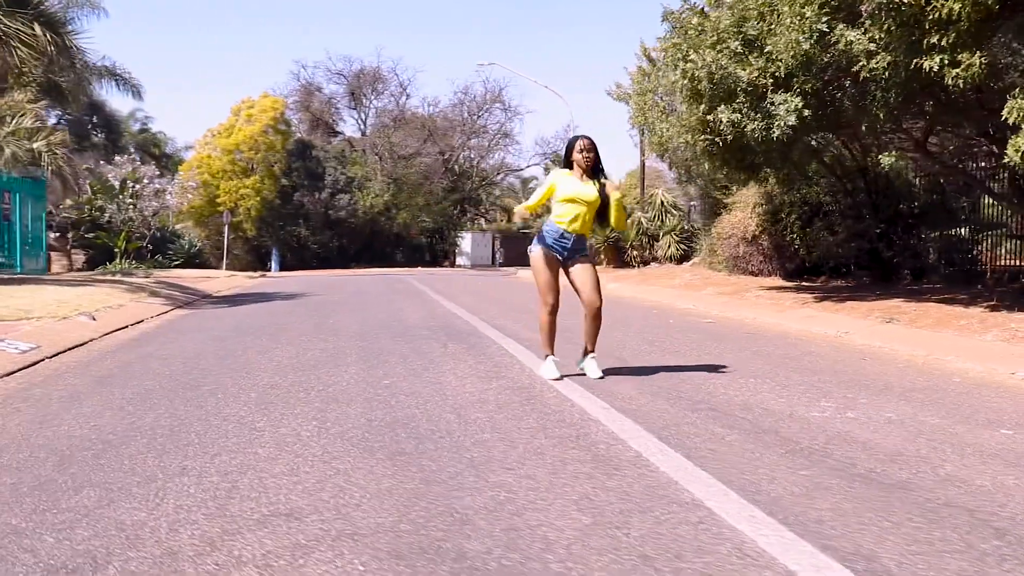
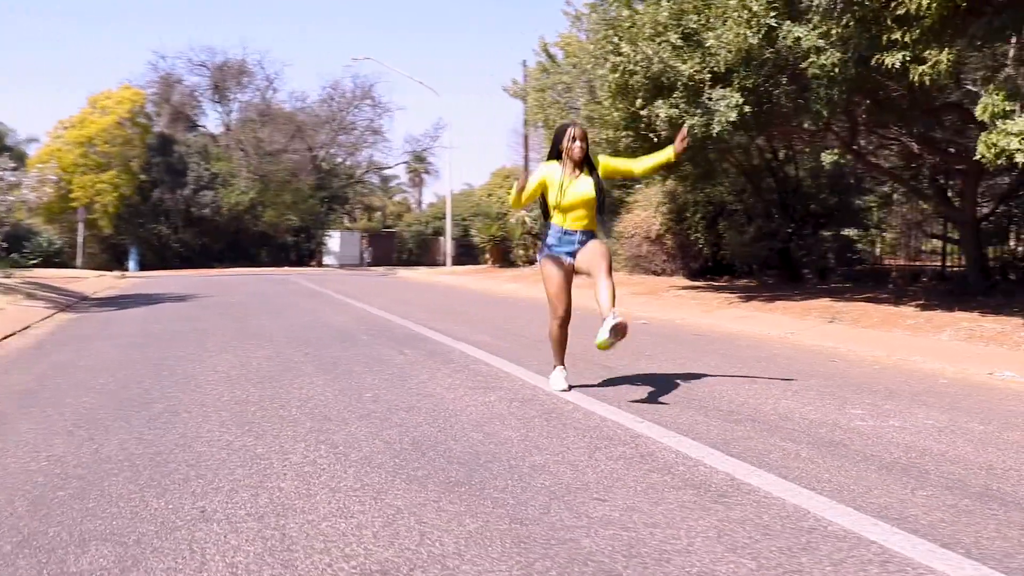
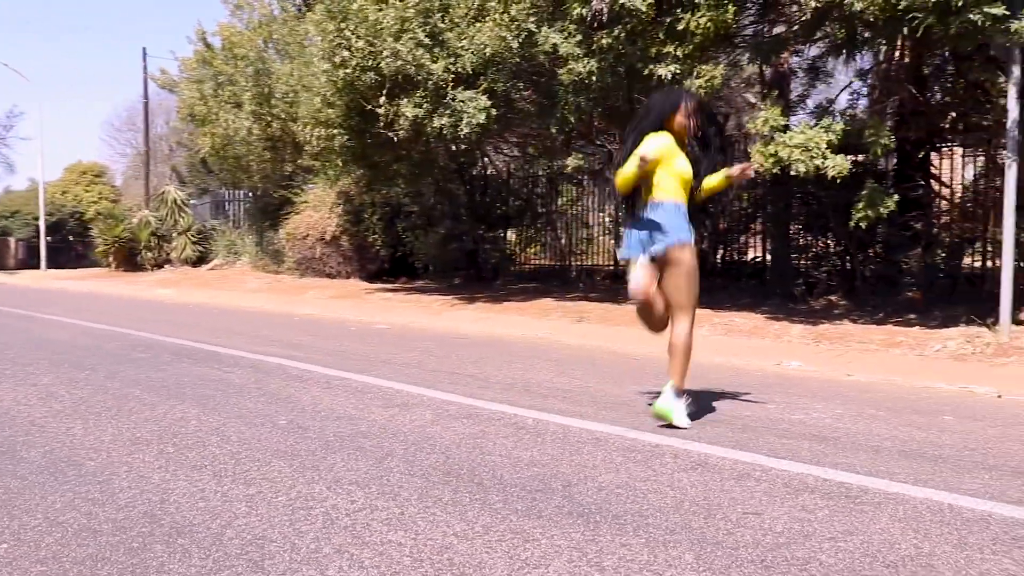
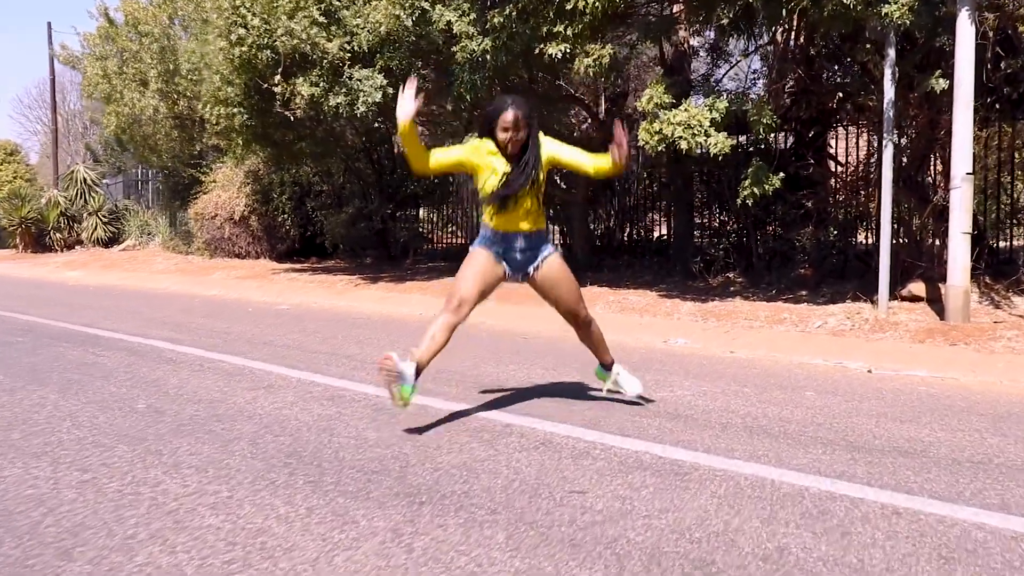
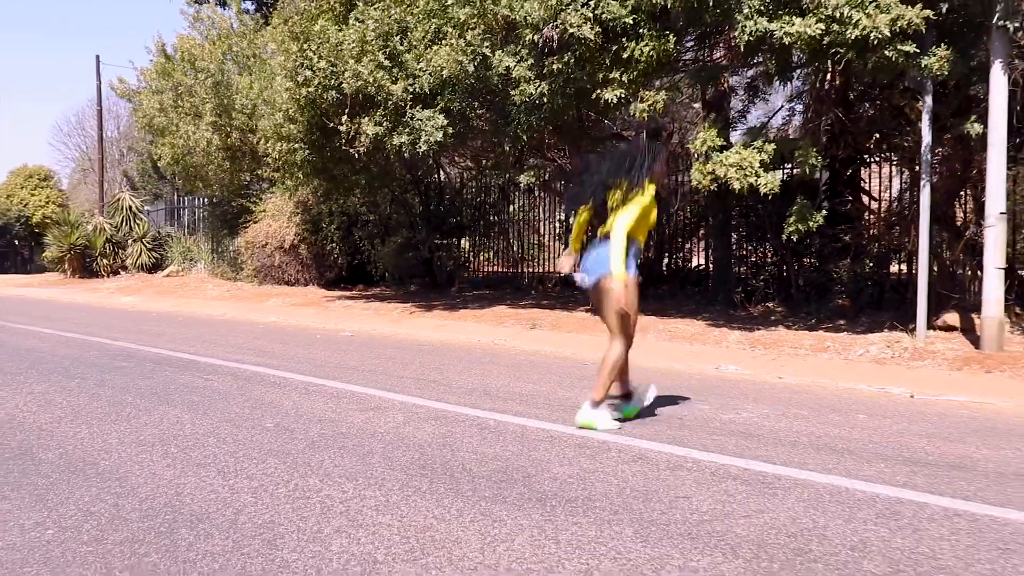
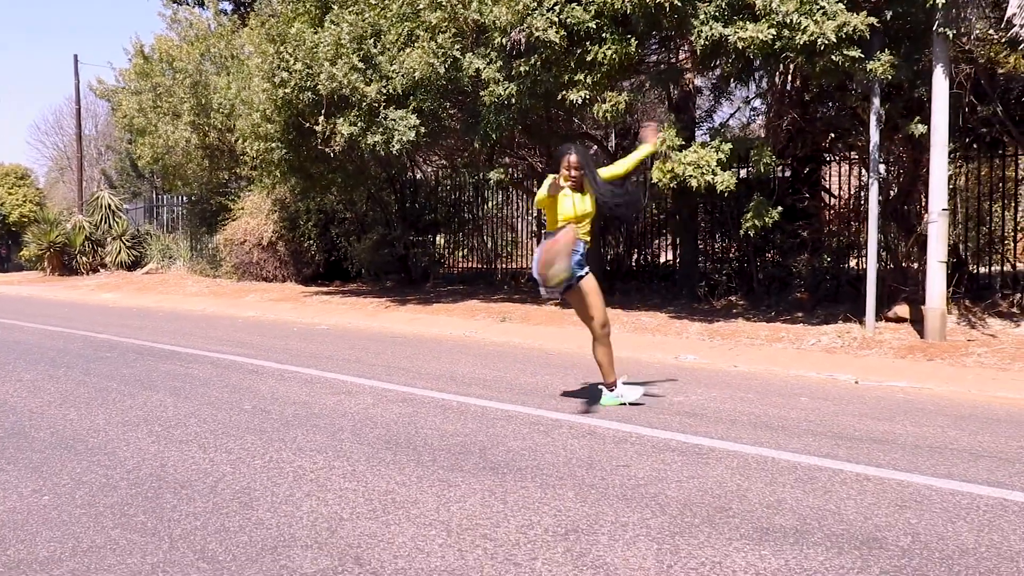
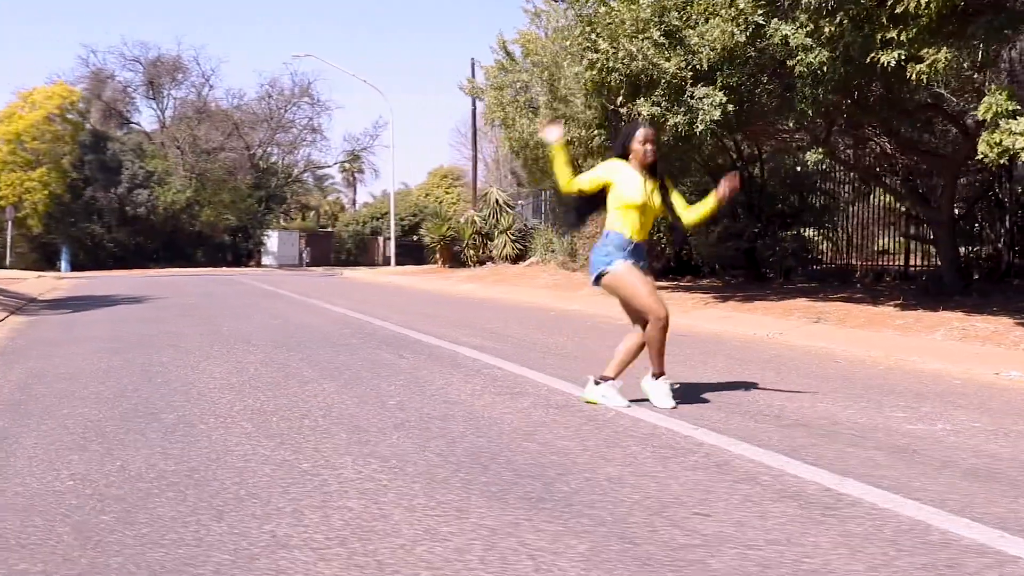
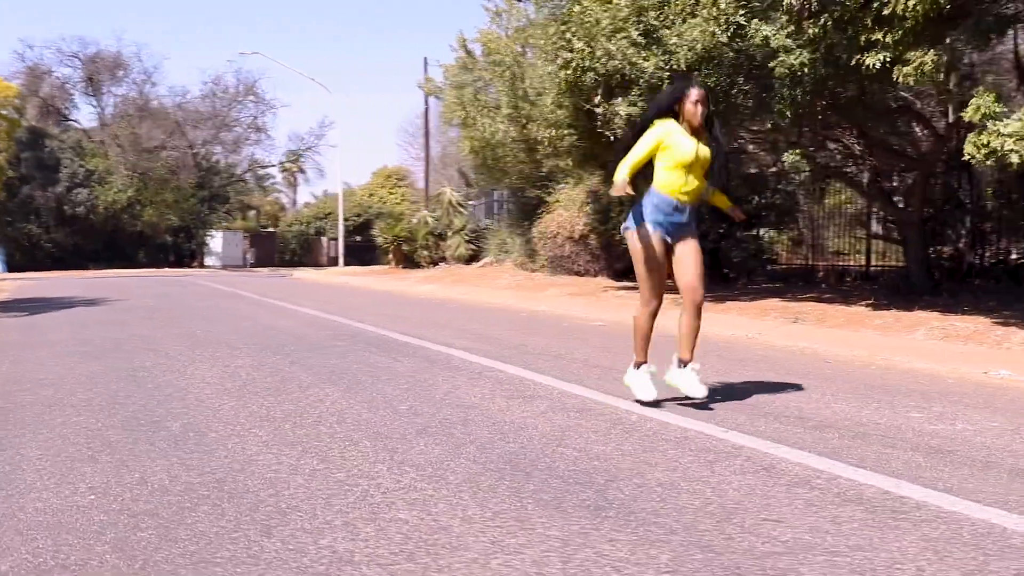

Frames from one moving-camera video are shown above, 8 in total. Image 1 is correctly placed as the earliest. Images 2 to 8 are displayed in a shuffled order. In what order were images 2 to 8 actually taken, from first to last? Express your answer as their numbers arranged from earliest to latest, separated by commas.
2, 7, 8, 3, 5, 6, 4
